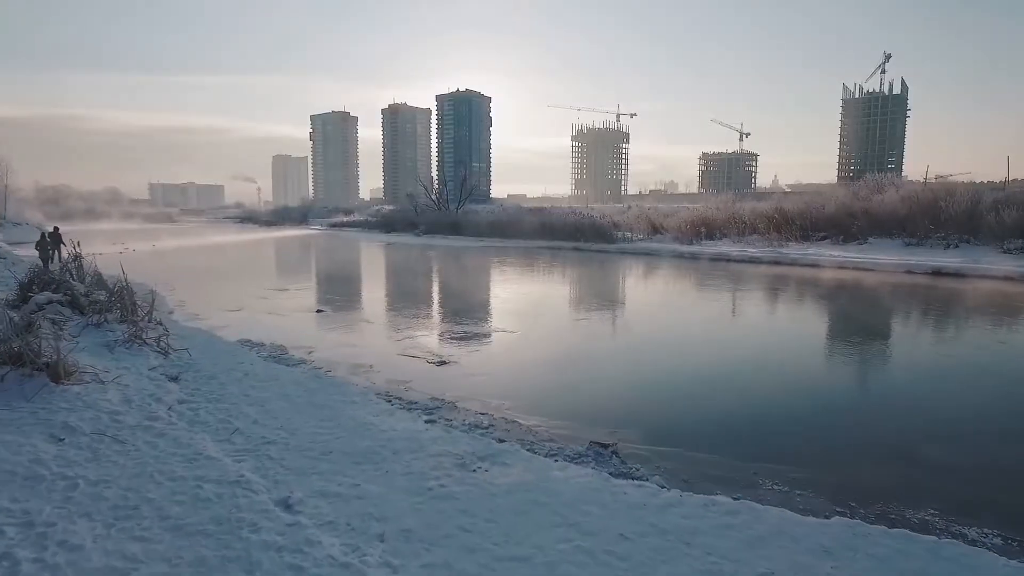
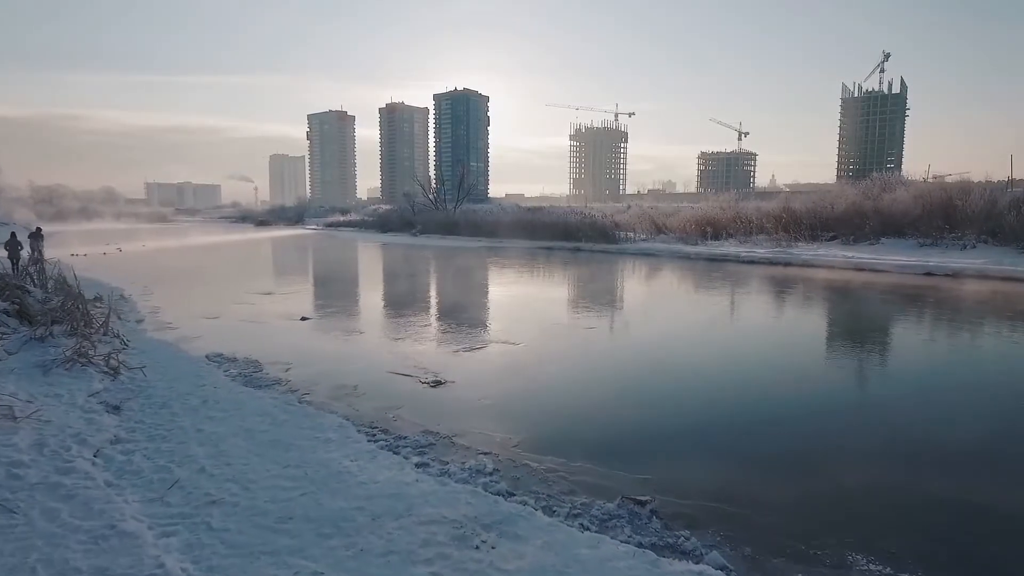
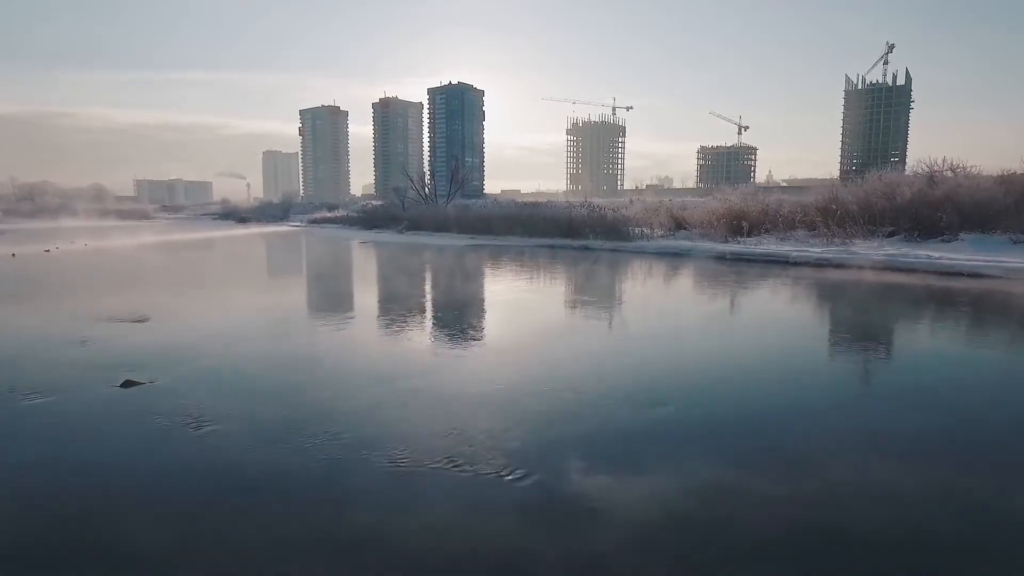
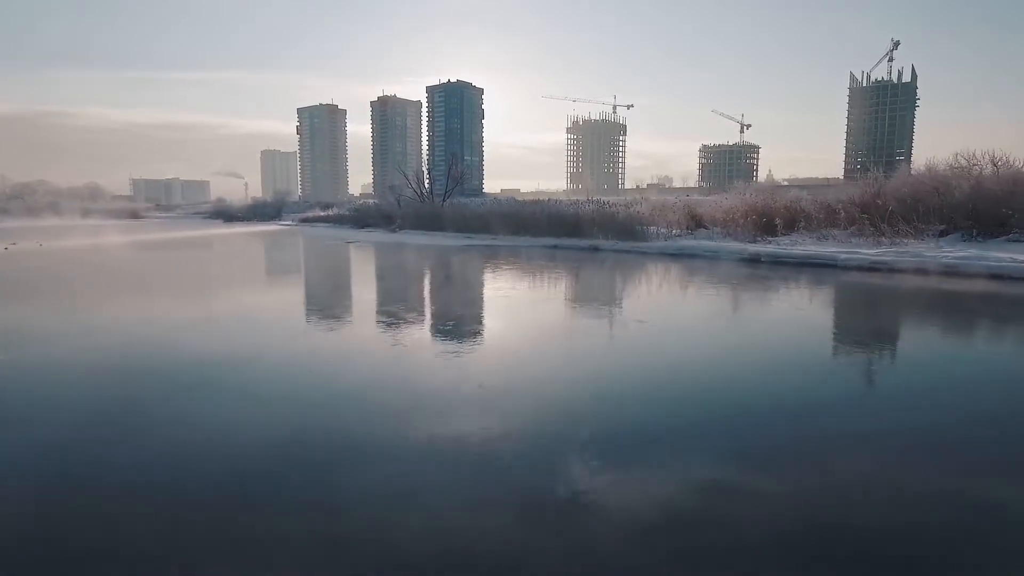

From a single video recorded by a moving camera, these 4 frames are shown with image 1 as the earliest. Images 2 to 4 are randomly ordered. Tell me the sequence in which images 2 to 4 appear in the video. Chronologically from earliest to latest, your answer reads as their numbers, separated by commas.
2, 3, 4
